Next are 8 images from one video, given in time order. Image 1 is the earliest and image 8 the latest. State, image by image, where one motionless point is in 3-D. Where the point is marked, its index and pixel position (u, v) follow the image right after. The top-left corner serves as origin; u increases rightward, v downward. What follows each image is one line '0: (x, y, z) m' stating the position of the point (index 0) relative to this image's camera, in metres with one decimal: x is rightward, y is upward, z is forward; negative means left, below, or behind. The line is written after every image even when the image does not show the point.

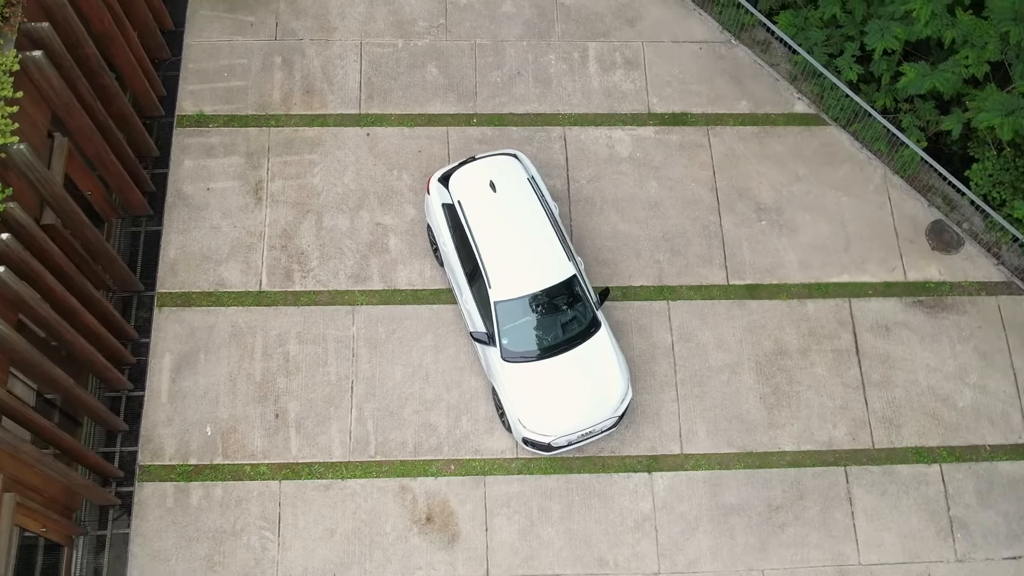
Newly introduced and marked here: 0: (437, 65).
0: (-1.0, +2.8, +13.6) m
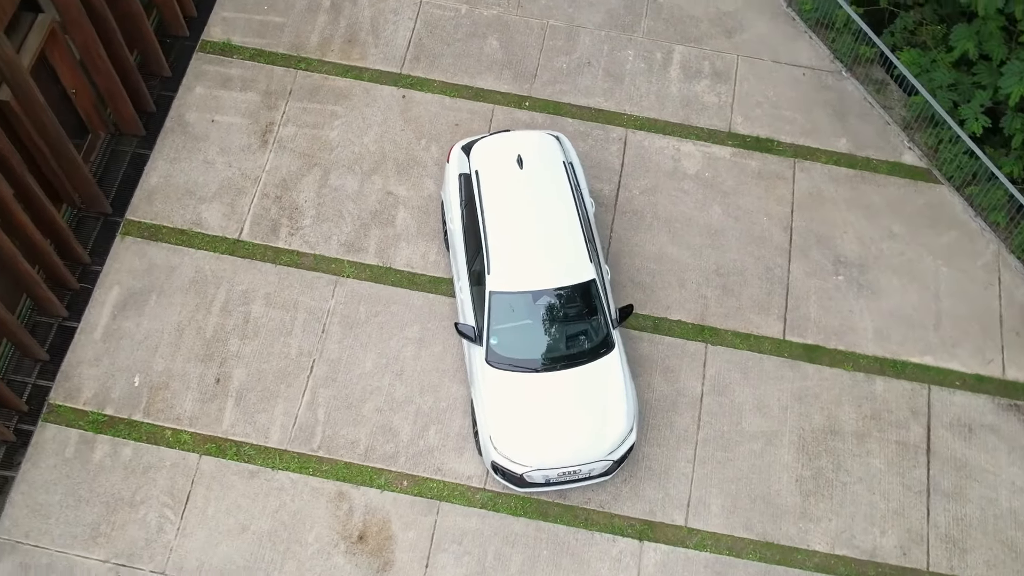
0: (-0.1, +2.8, +12.0) m
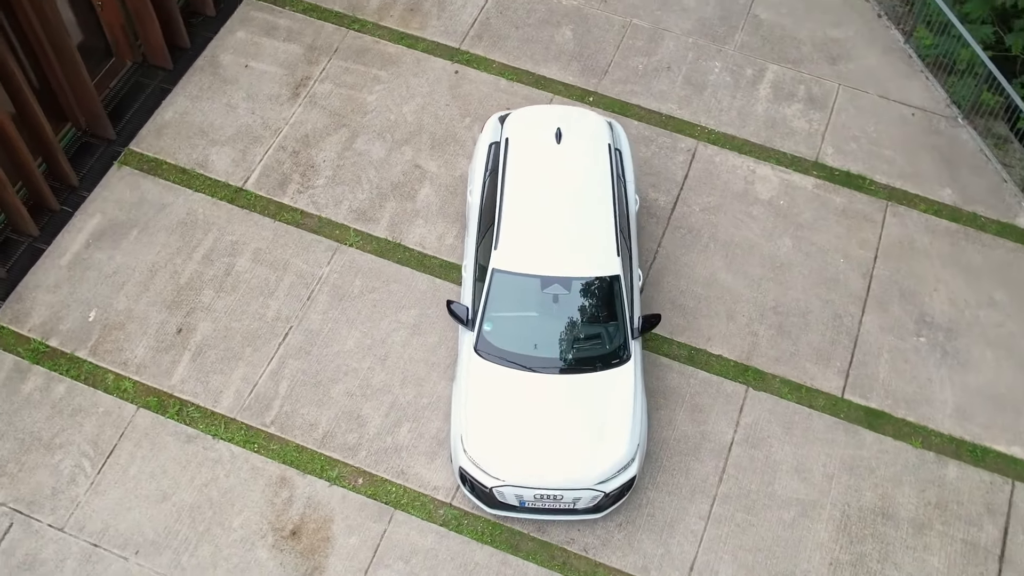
0: (+0.6, +2.6, +10.8) m
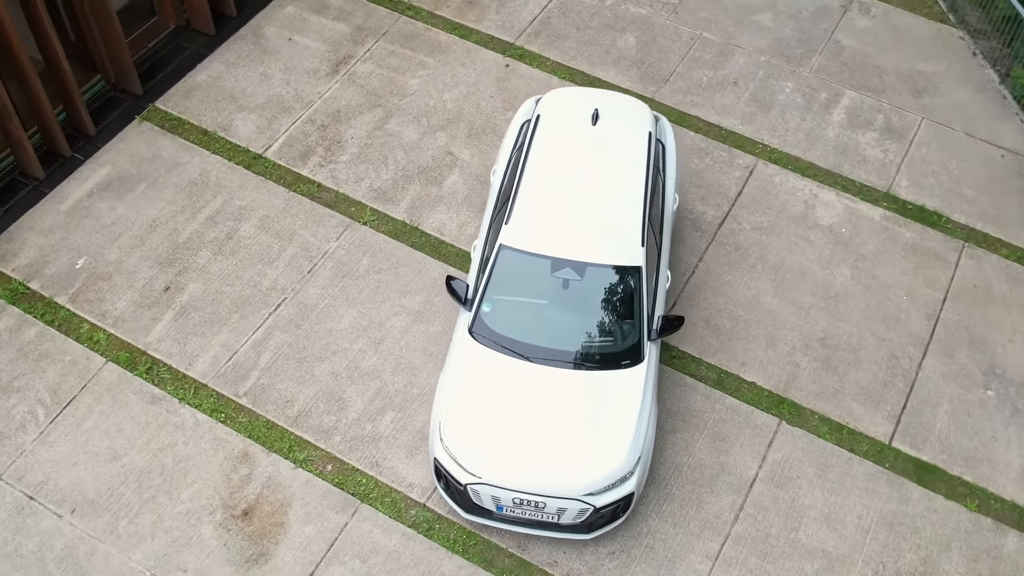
0: (+1.2, +2.4, +10.1) m
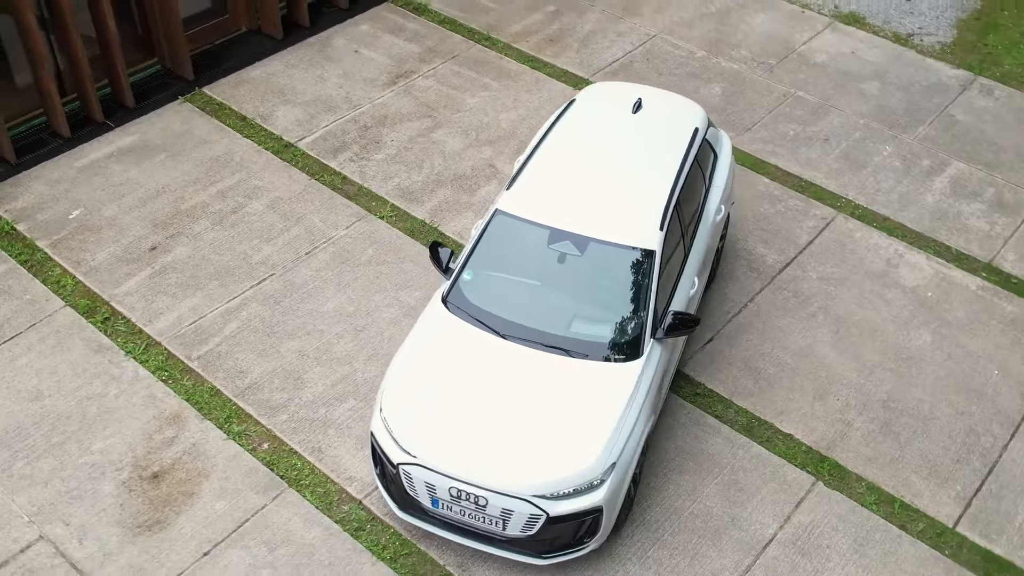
0: (+1.9, +1.7, +9.3) m
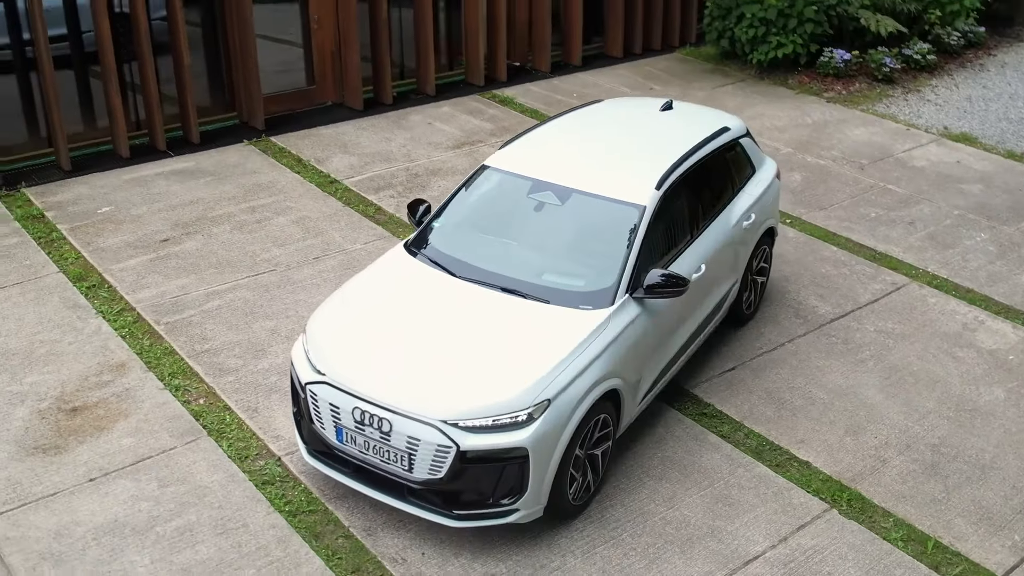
0: (+2.4, +0.9, +8.6) m
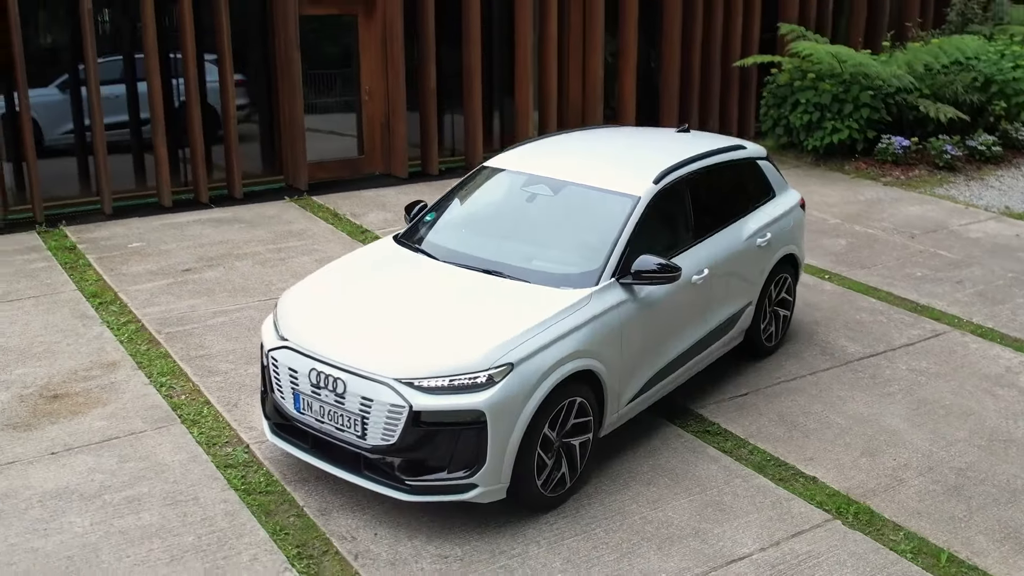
0: (+2.6, +0.4, +8.2) m
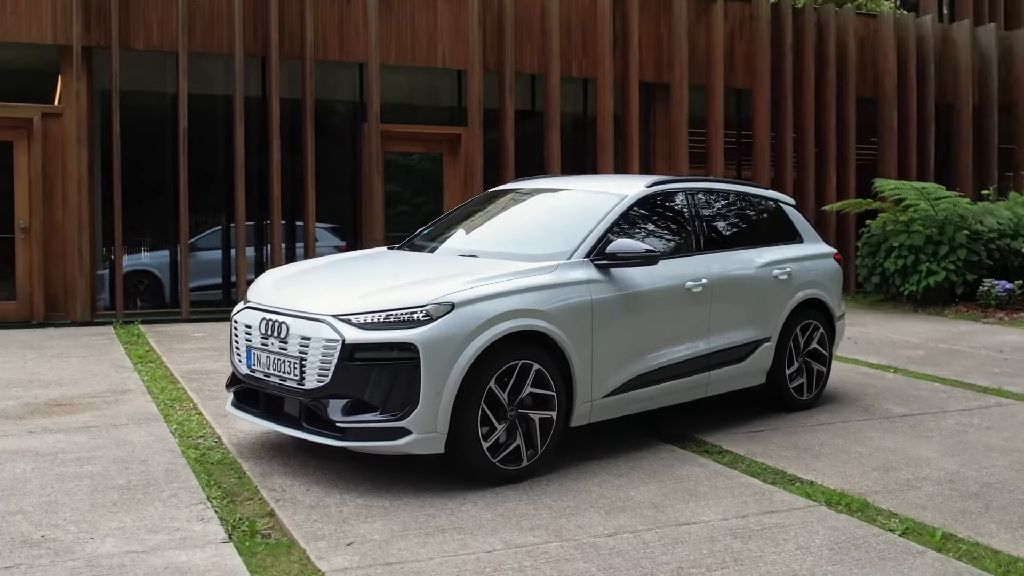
0: (+3.0, -0.5, +7.7) m
